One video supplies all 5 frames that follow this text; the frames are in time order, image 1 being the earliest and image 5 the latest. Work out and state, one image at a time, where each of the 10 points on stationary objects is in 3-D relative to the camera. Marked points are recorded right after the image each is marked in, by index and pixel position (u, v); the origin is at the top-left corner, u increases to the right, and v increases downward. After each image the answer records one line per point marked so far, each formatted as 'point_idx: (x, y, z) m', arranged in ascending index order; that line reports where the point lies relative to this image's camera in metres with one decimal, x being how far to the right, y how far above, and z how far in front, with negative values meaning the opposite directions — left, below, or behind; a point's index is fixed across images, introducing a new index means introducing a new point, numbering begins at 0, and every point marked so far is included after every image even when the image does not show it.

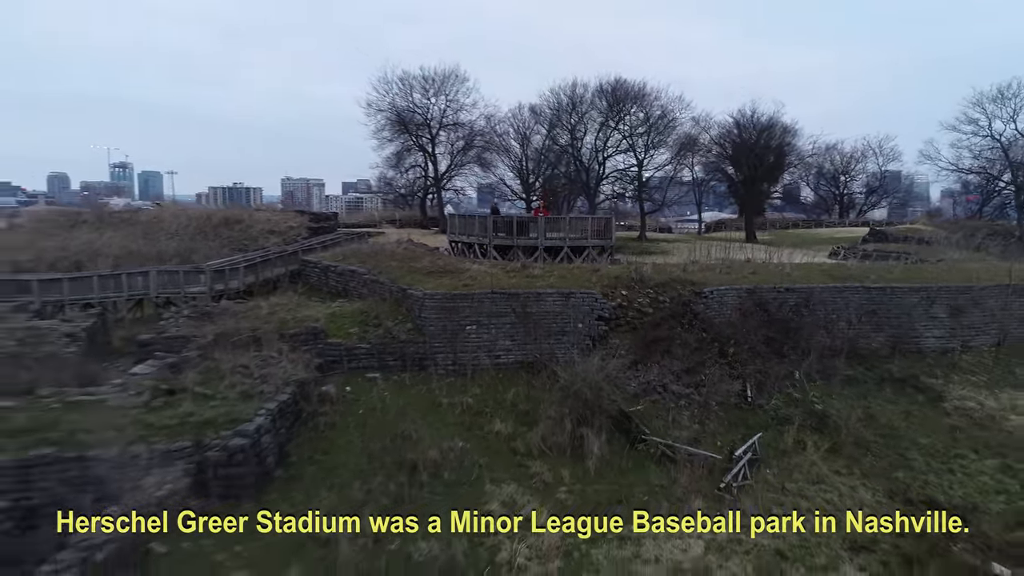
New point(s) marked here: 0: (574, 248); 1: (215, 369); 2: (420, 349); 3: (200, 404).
0: (+0.9, +0.6, +11.1) m
1: (-2.7, -0.7, +6.6) m
2: (-1.0, -0.7, +7.8) m
3: (-2.5, -0.9, +5.9) m
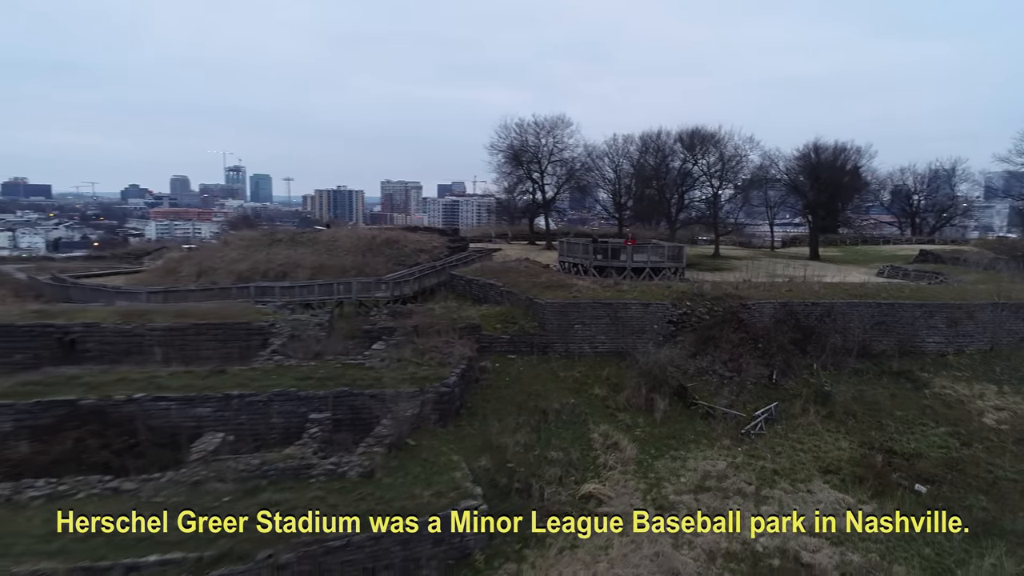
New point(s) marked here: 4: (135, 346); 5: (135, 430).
0: (+2.9, +0.4, +14.5) m
1: (-1.4, -0.9, +10.5) m
2: (+0.5, -0.8, +11.5) m
3: (-1.3, -1.1, +9.8) m
4: (-5.4, -0.8, +10.4) m
5: (-4.2, -1.6, +8.1) m
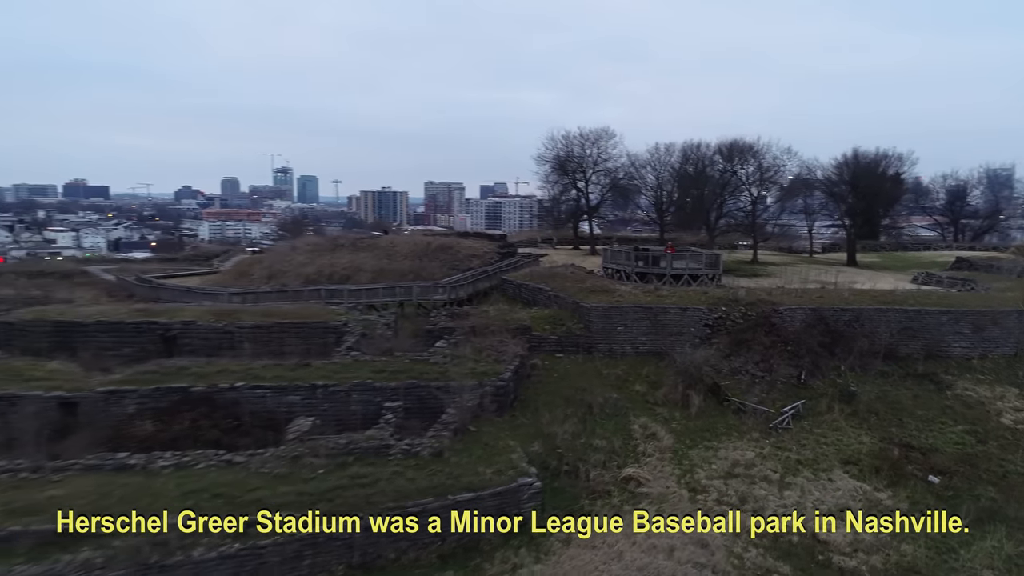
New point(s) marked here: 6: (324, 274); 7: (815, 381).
0: (+3.9, +0.3, +15.4) m
1: (-0.6, -0.9, +11.7) m
2: (+1.3, -0.9, +12.5) m
3: (-0.5, -1.1, +10.9) m
4: (-4.7, -0.9, +11.9) m
5: (-3.6, -1.7, +9.5) m
6: (-4.7, +0.3, +17.9) m
7: (+4.9, -1.5, +11.6) m
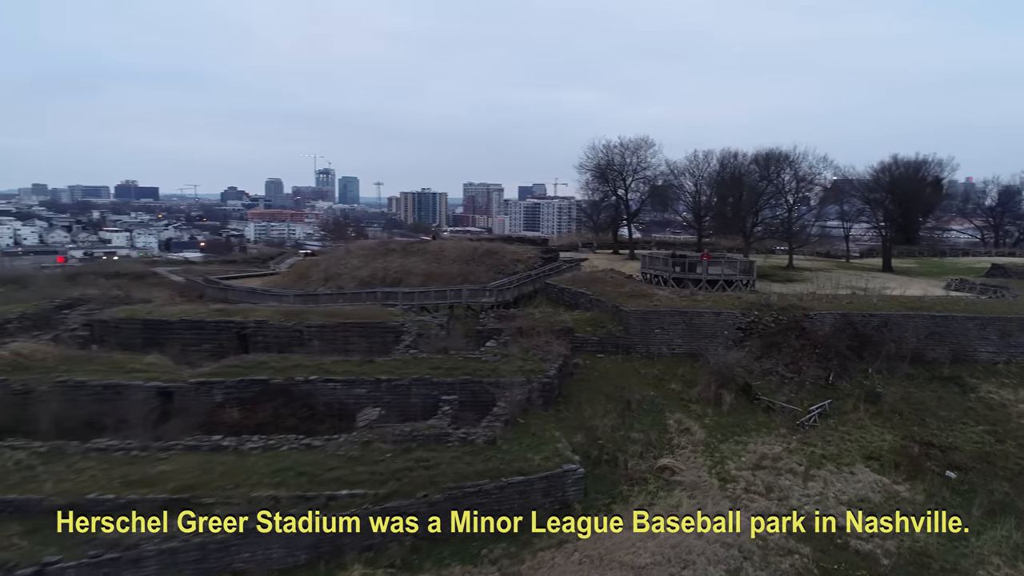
0: (+4.8, +0.2, +16.1) m
1: (+0.2, -1.0, +12.6) m
2: (+2.1, -1.0, +13.4) m
3: (+0.2, -1.2, +11.9) m
4: (-3.9, -0.9, +13.1) m
5: (-2.9, -1.7, +10.6) m
6: (-3.6, +0.3, +19.1) m
7: (+5.7, -1.6, +12.3) m
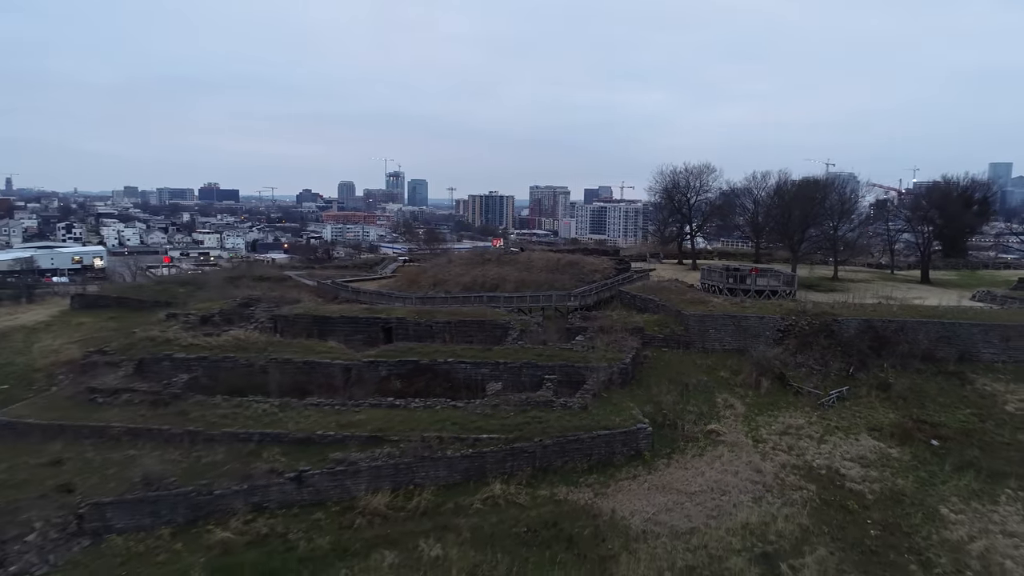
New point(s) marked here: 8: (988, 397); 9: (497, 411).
0: (+7.0, -0.1, +19.3) m
1: (+2.1, -1.2, +16.3) m
2: (+4.1, -1.2, +16.9) m
3: (+2.0, -1.4, +15.5) m
4: (-1.9, -1.0, +17.0) m
5: (-1.2, -1.8, +14.5) m
6: (-1.1, +0.2, +23.0) m
7: (+7.5, -1.9, +15.5) m
8: (+9.7, -2.2, +14.6) m
9: (-0.3, -2.2, +13.2) m
